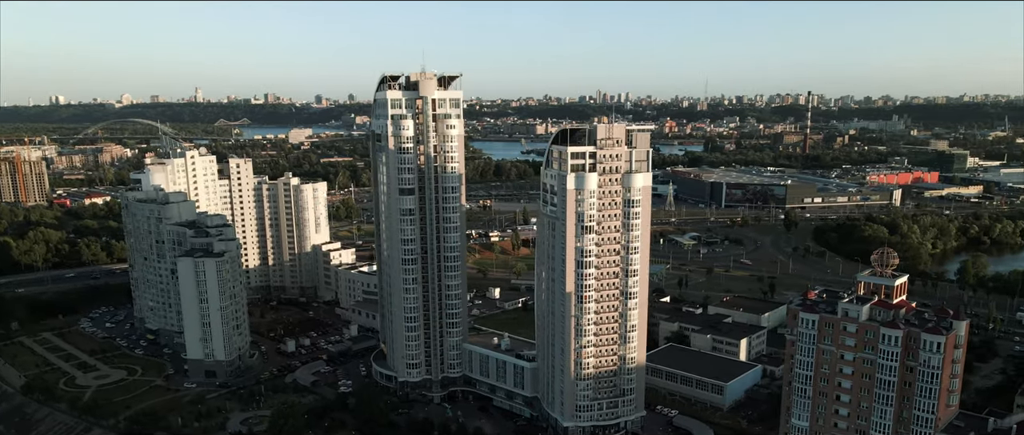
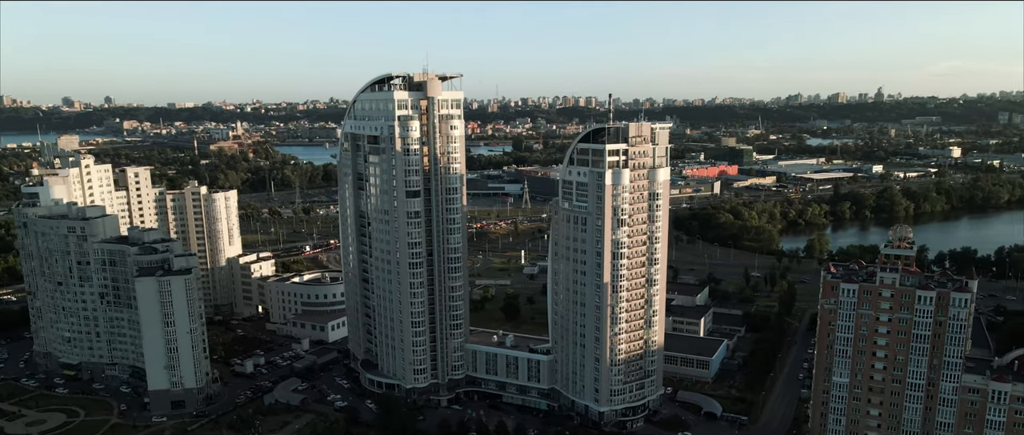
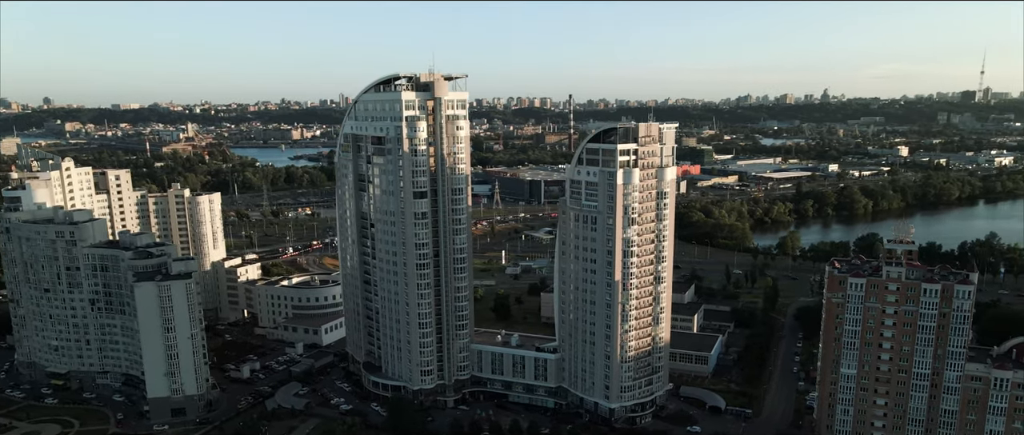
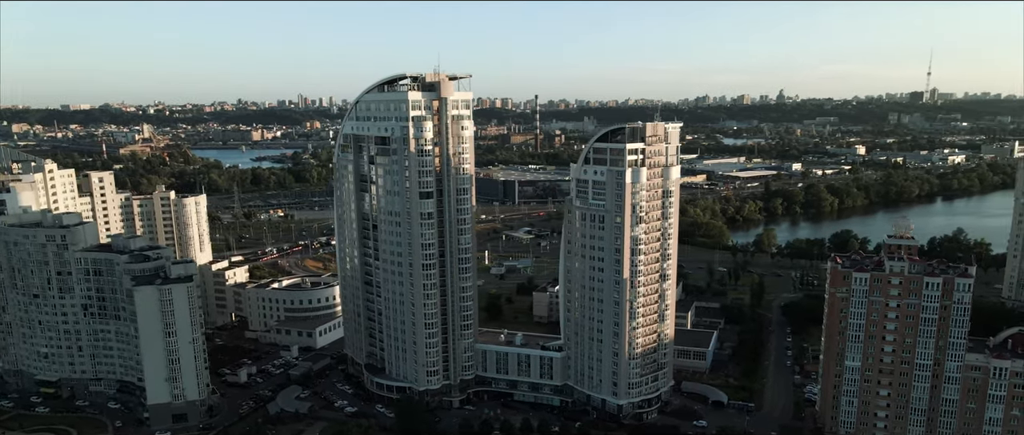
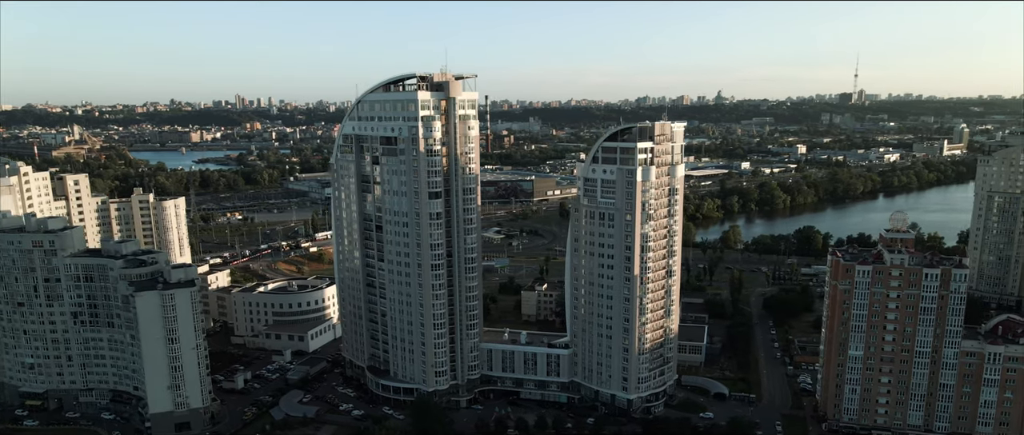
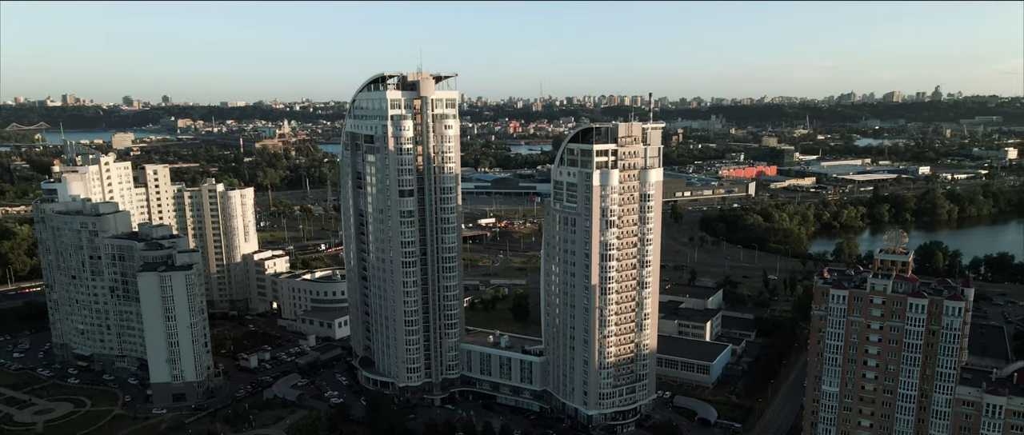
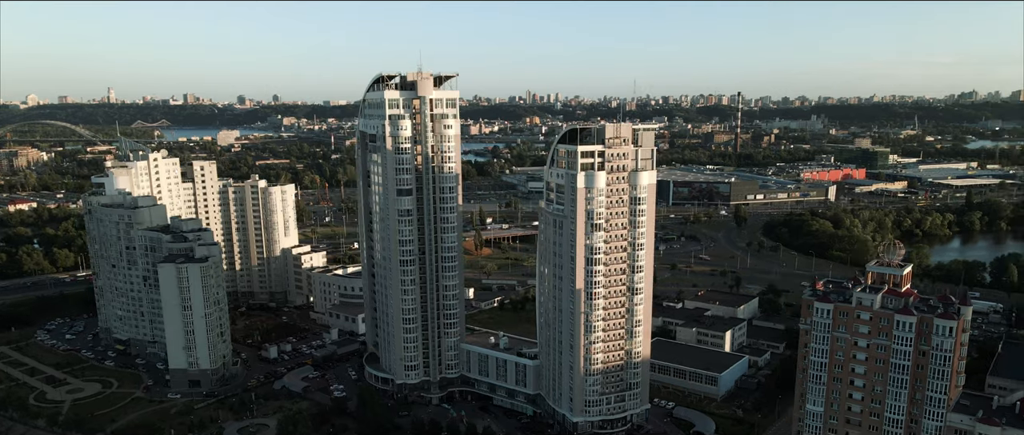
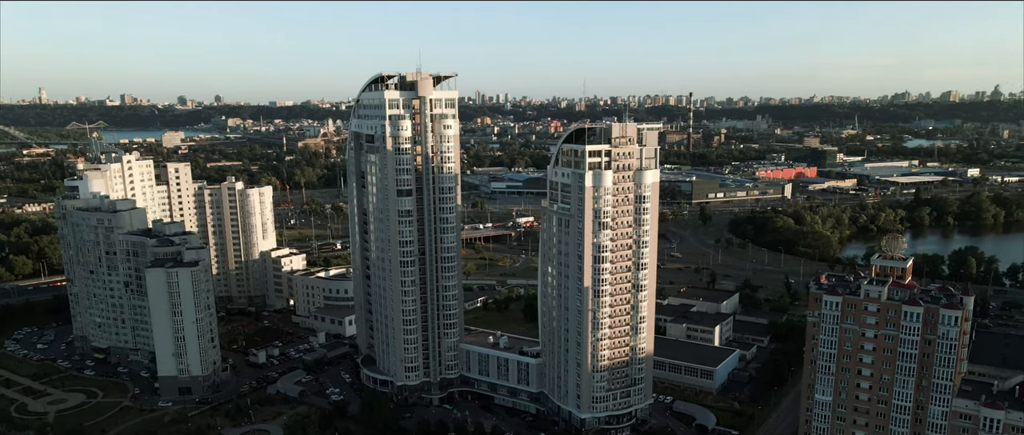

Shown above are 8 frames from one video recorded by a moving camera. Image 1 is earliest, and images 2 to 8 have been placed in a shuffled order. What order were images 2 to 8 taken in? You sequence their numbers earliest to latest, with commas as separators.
7, 8, 6, 2, 3, 4, 5
